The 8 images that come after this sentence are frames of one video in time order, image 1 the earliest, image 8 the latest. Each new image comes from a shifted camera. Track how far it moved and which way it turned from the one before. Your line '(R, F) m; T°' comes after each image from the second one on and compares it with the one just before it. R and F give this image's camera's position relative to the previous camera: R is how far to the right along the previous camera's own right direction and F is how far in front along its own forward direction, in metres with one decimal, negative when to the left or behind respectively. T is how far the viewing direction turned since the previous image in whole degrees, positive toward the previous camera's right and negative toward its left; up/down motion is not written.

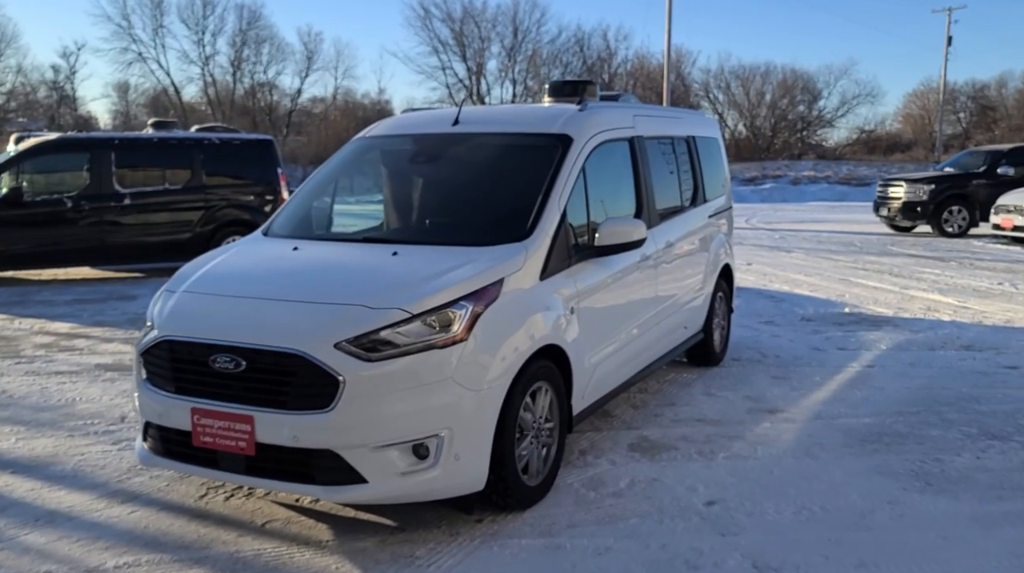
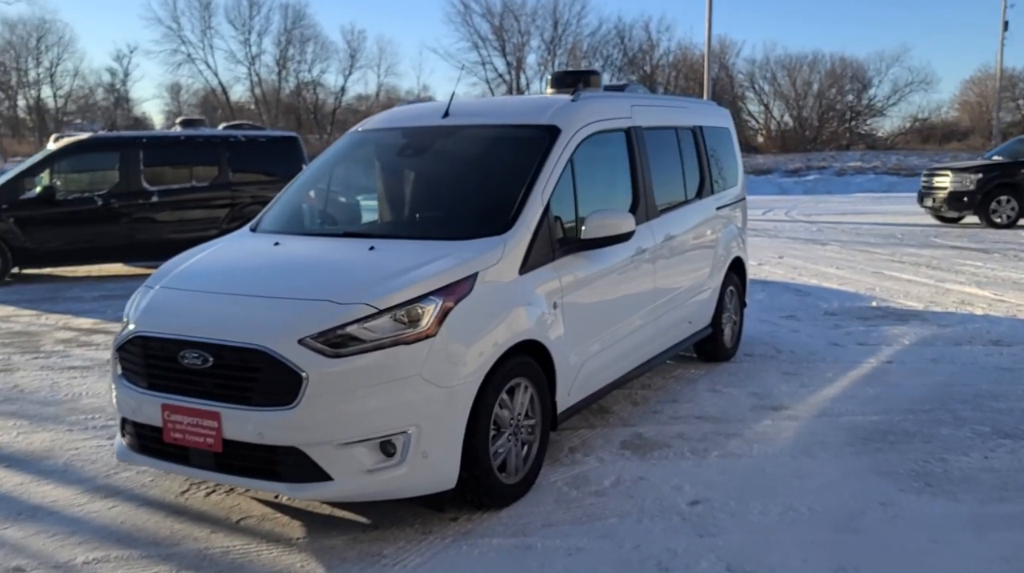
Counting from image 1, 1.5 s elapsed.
(+0.3, +0.1) m; -3°
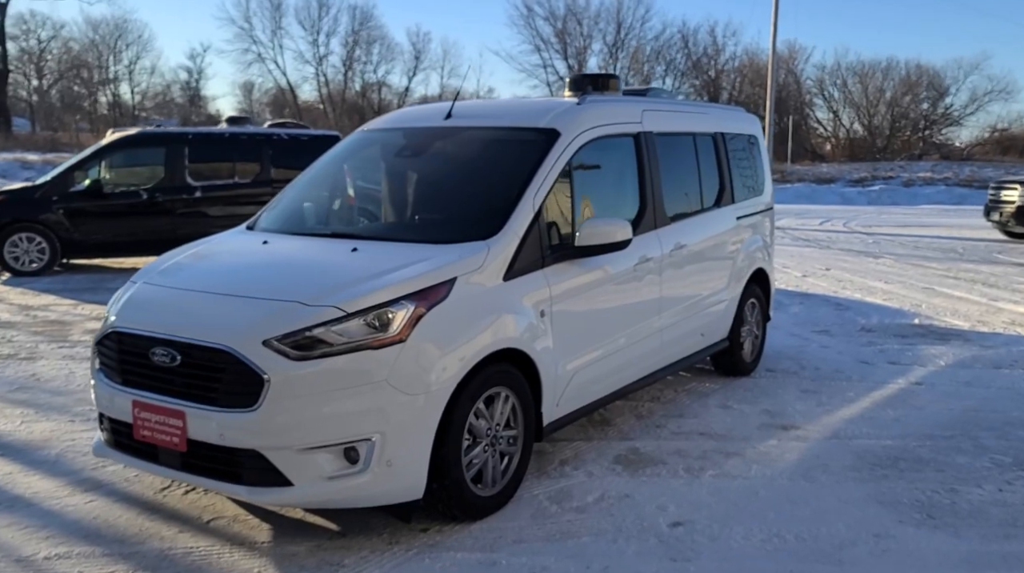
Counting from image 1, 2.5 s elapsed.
(+0.4, +0.1) m; -4°
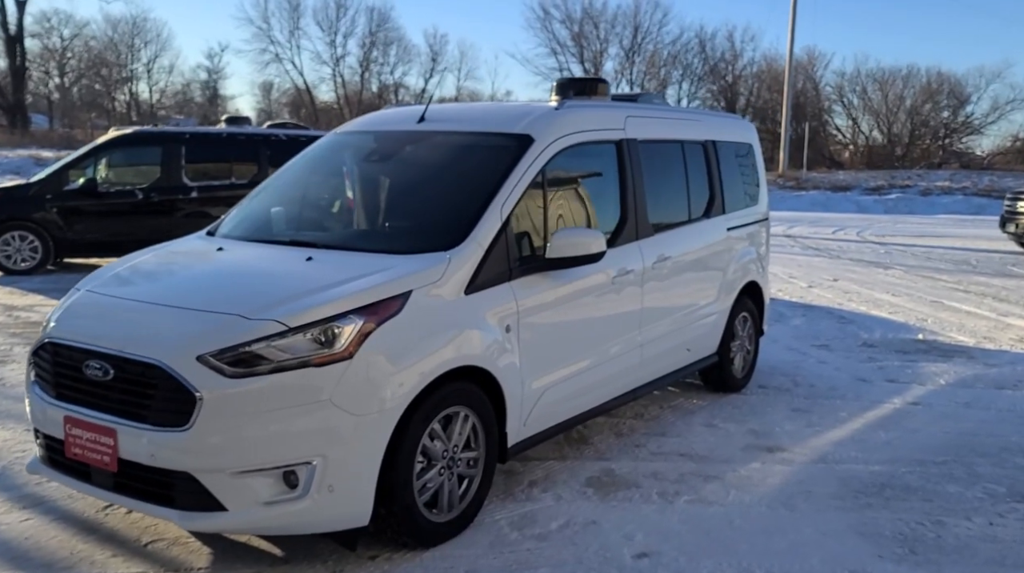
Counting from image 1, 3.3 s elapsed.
(+0.2, +0.2) m; -1°
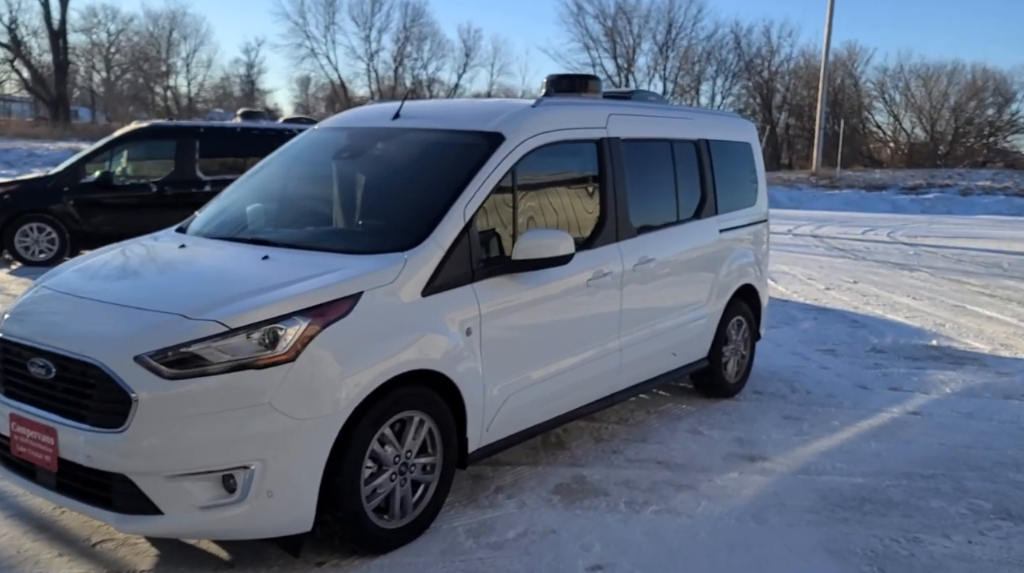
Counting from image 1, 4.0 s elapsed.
(+0.3, +0.1) m; -2°
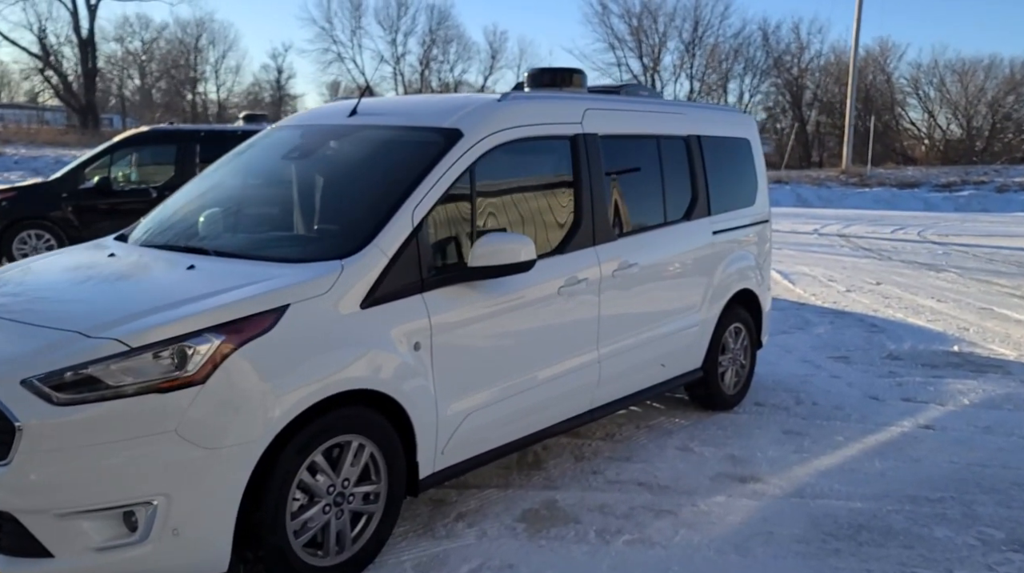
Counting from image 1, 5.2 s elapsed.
(+0.3, +0.4) m; -2°
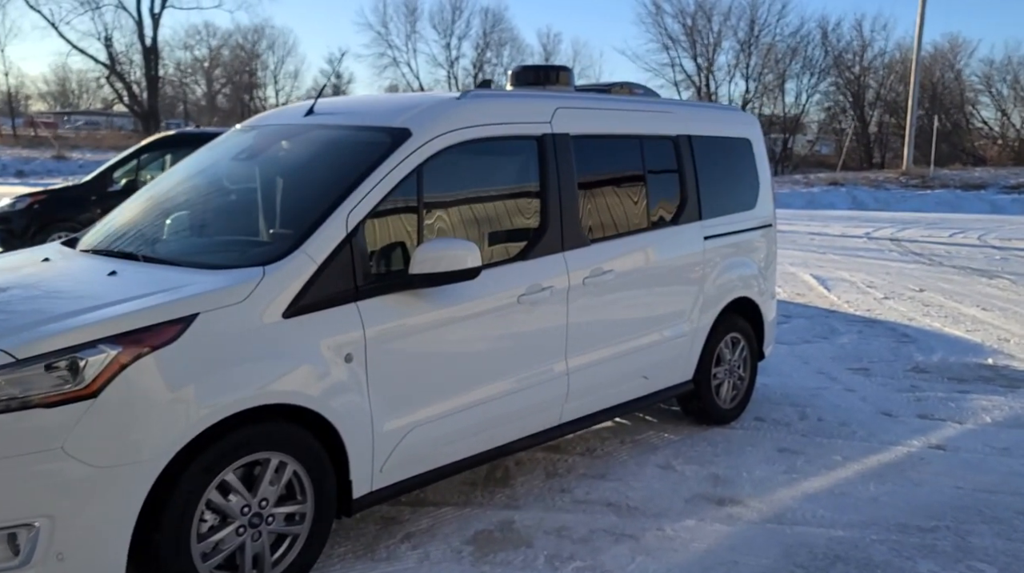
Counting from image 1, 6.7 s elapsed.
(+0.5, +0.2) m; -4°
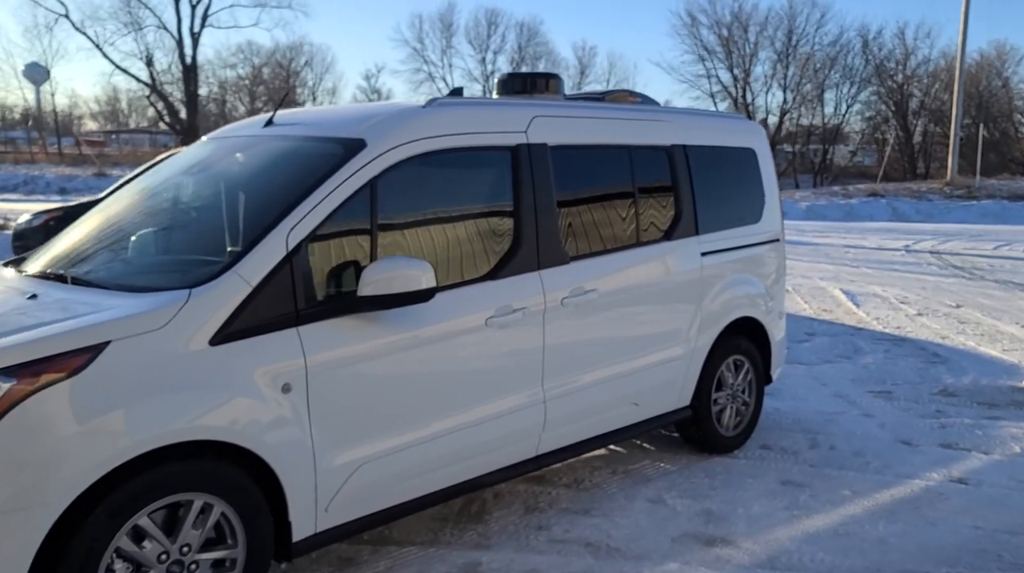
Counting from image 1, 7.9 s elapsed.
(+0.3, +0.3) m; -3°
